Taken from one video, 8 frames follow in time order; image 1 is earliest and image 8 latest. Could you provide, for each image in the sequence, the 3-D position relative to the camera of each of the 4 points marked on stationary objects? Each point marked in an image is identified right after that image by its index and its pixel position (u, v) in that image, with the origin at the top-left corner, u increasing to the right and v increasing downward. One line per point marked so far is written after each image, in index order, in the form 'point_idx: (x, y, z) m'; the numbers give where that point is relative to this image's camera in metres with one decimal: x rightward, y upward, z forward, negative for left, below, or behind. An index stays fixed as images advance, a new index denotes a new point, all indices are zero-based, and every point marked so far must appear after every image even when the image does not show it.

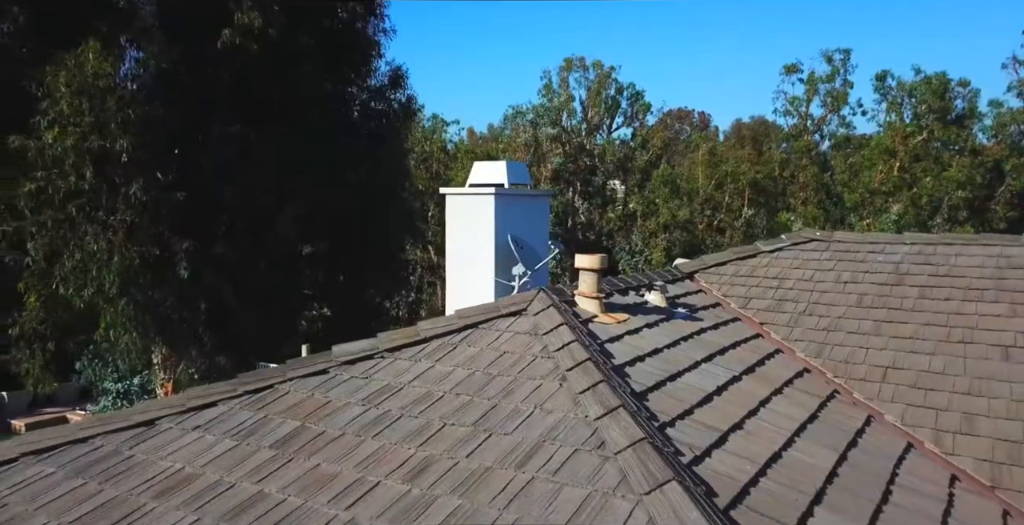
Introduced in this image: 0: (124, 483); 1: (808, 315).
0: (-2.2, -1.2, +3.9) m
1: (+2.7, -0.4, +6.5) m
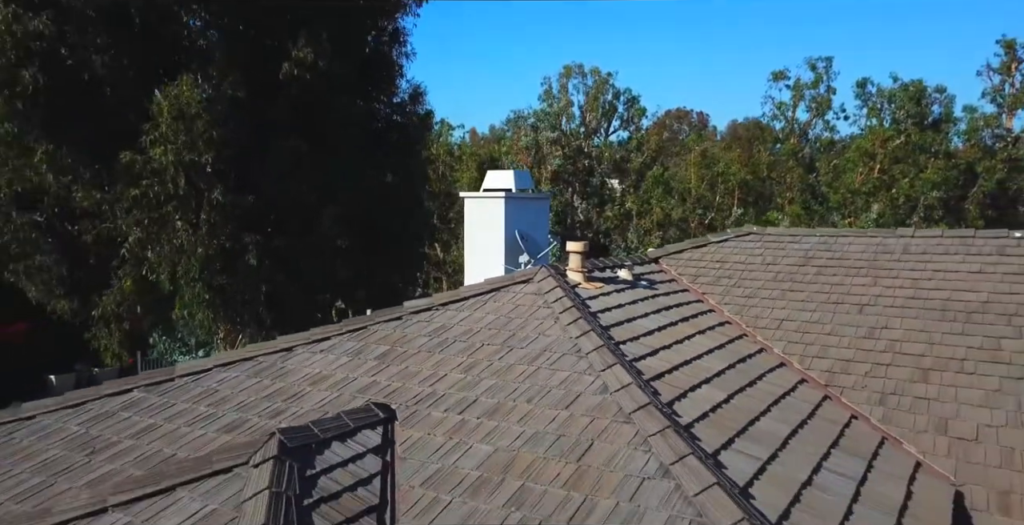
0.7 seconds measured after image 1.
0: (-2.1, -1.0, +6.6) m
1: (+2.8, -0.2, +9.1) m
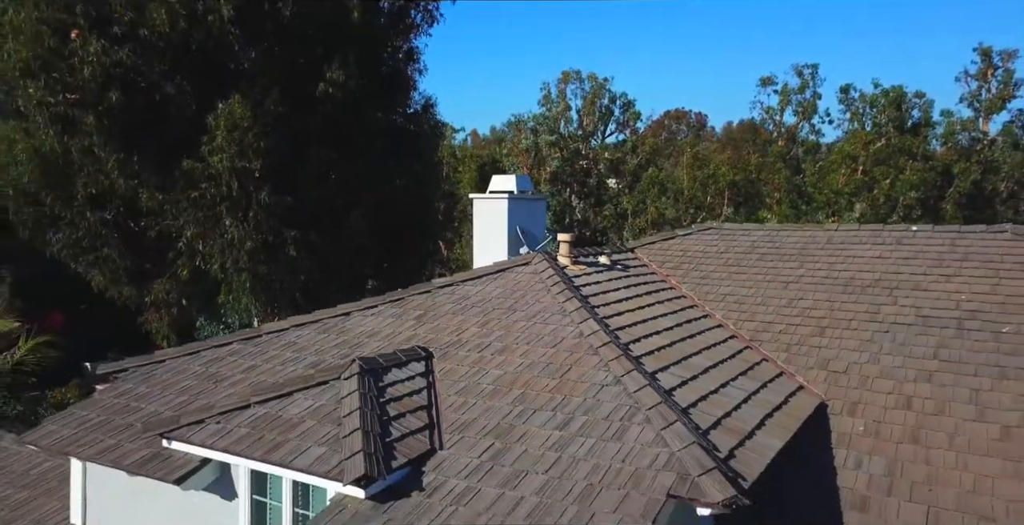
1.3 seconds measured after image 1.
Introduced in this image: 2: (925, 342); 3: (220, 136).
0: (-2.0, -0.8, +9.0) m
1: (+2.8, 0.0, +11.5) m
2: (+4.6, -0.9, +8.1) m
3: (-5.9, +2.6, +15.0) m
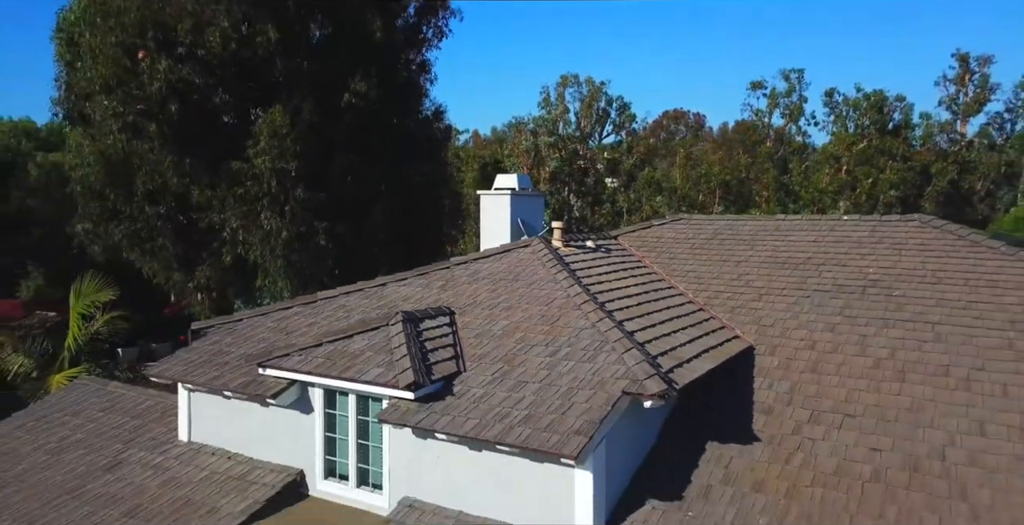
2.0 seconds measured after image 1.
0: (-2.0, -0.5, +11.4) m
1: (+2.9, +0.3, +13.9) m
2: (+4.7, -0.6, +10.6) m
3: (-5.9, +2.9, +17.4) m
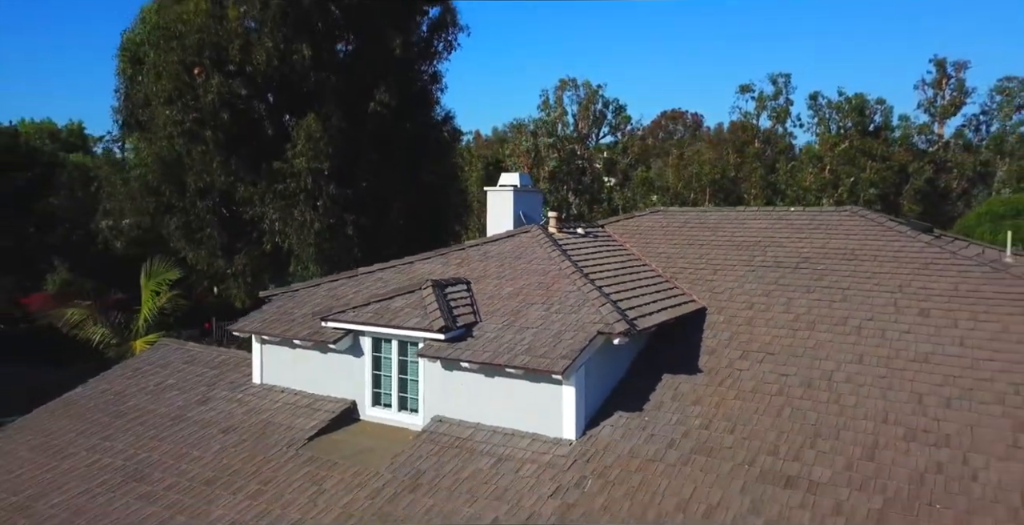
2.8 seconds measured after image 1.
0: (-1.9, -0.2, +14.2) m
1: (+2.9, +0.6, +16.7) m
2: (+4.7, -0.2, +13.4) m
3: (-5.8, +3.3, +20.2) m
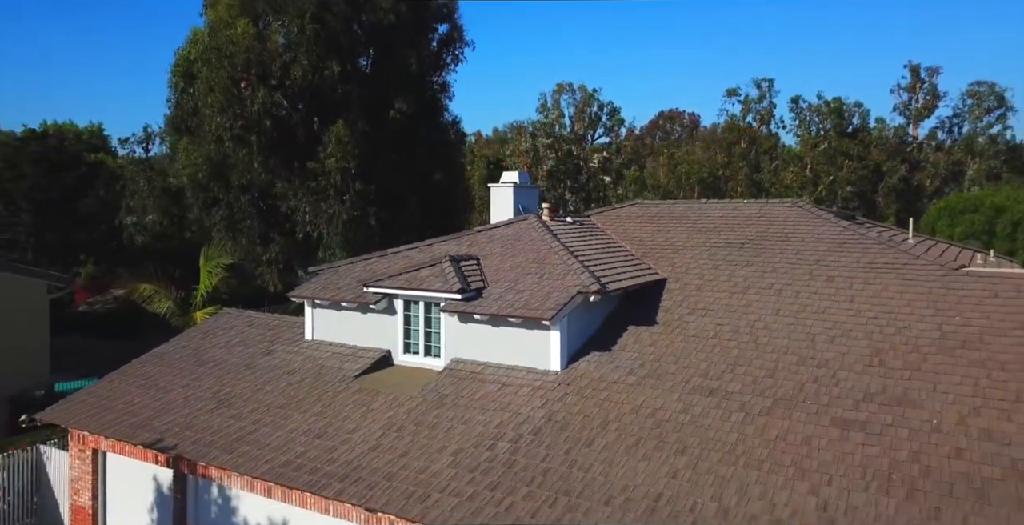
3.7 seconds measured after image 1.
0: (-1.9, +0.3, +17.6) m
1: (+3.0, +1.1, +20.1) m
2: (+4.7, +0.2, +16.7) m
3: (-5.8, +3.7, +23.6) m
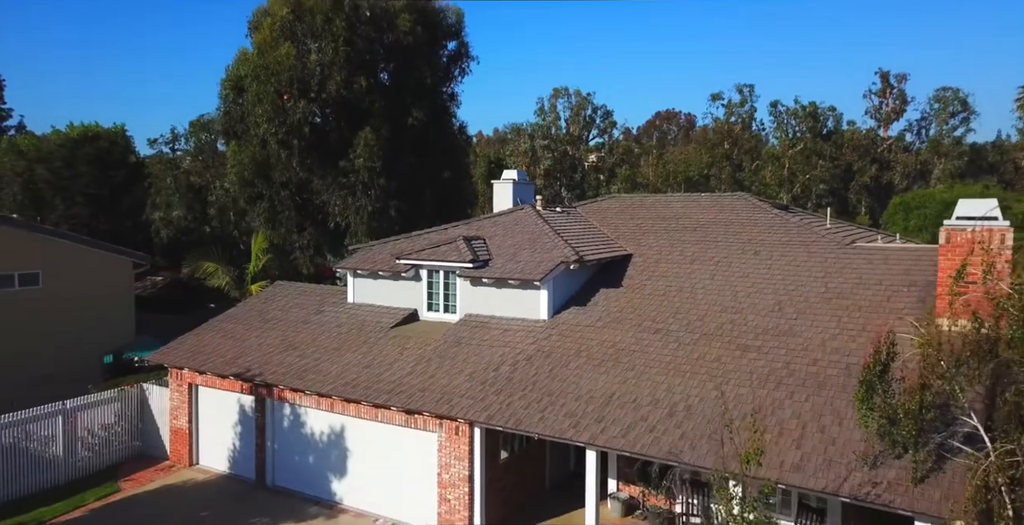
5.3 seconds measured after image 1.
0: (-1.9, +0.8, +21.9) m
1: (+2.9, +1.6, +24.4) m
2: (+4.7, +0.8, +21.1) m
3: (-5.8, +4.3, +27.9) m
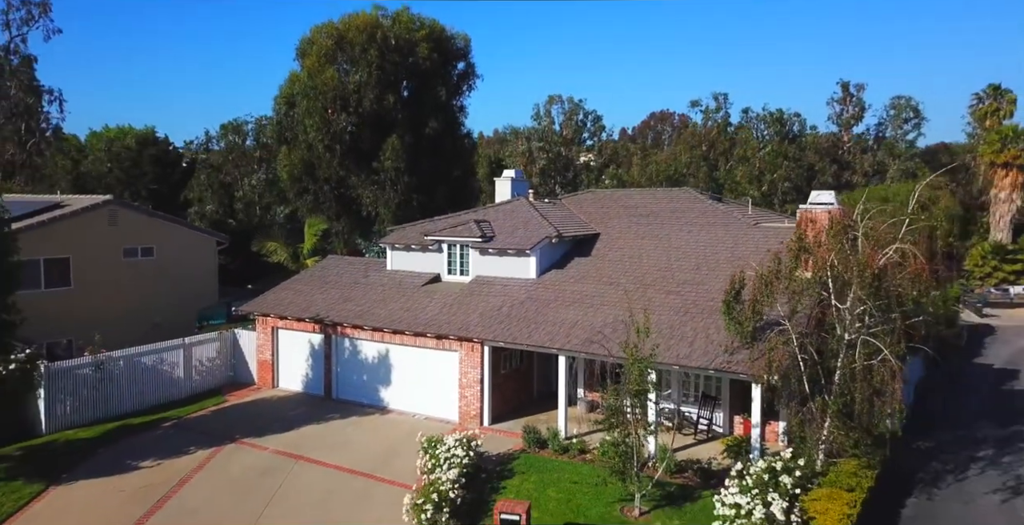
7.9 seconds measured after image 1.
0: (-2.0, +1.7, +28.7) m
1: (+2.9, +2.5, +31.2) m
2: (+4.7, +1.6, +27.9) m
3: (-5.9, +5.2, +34.7) m
